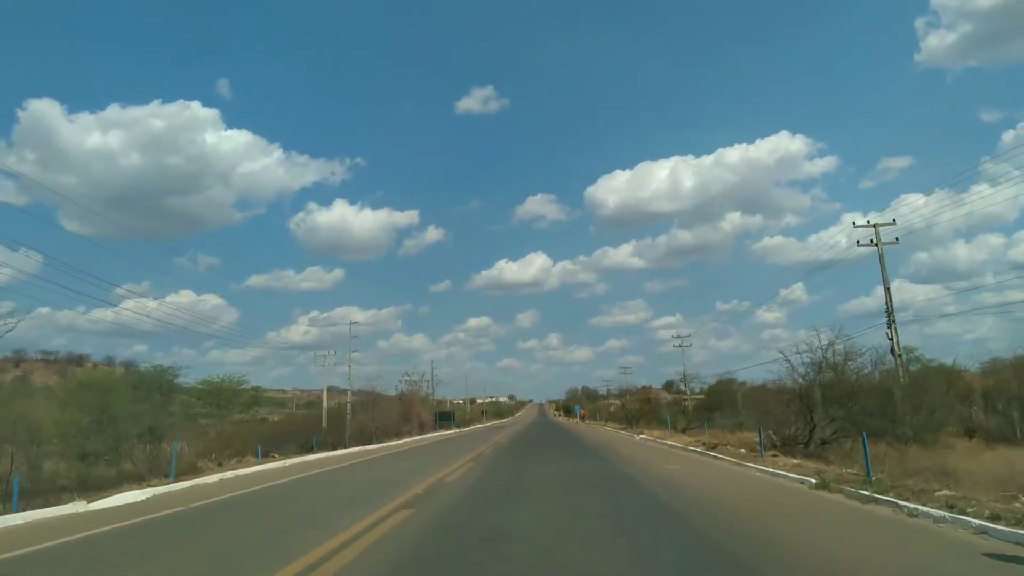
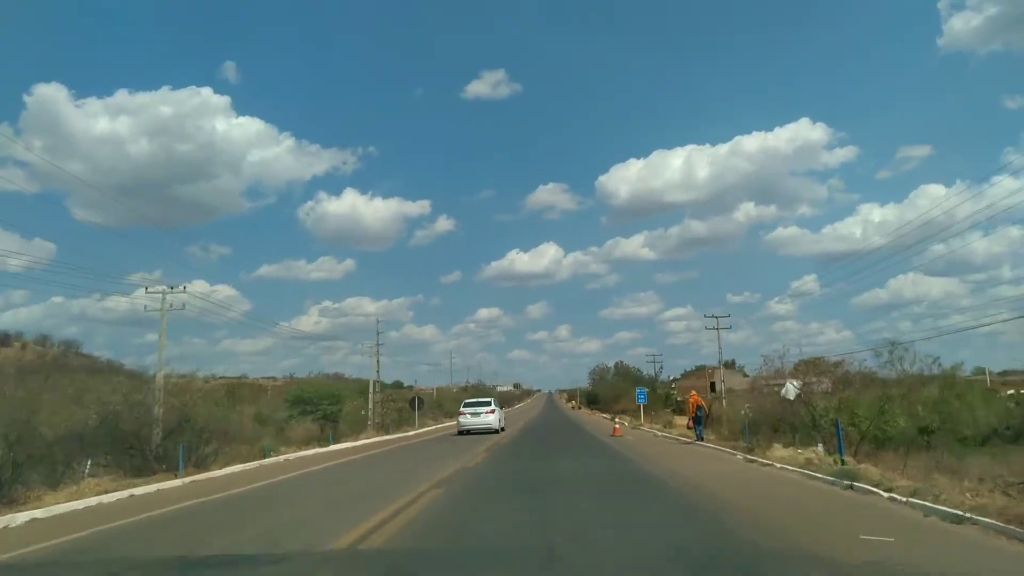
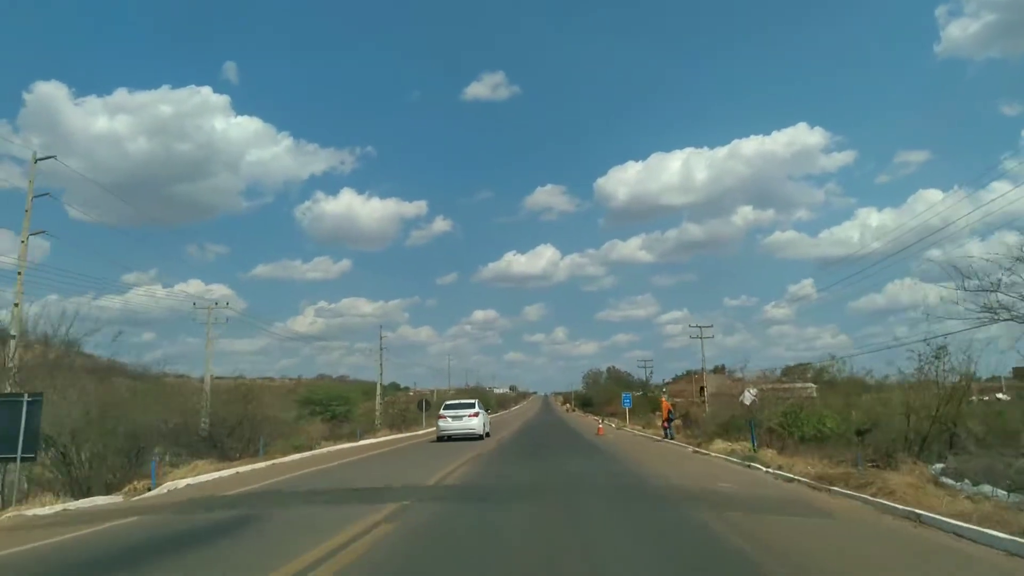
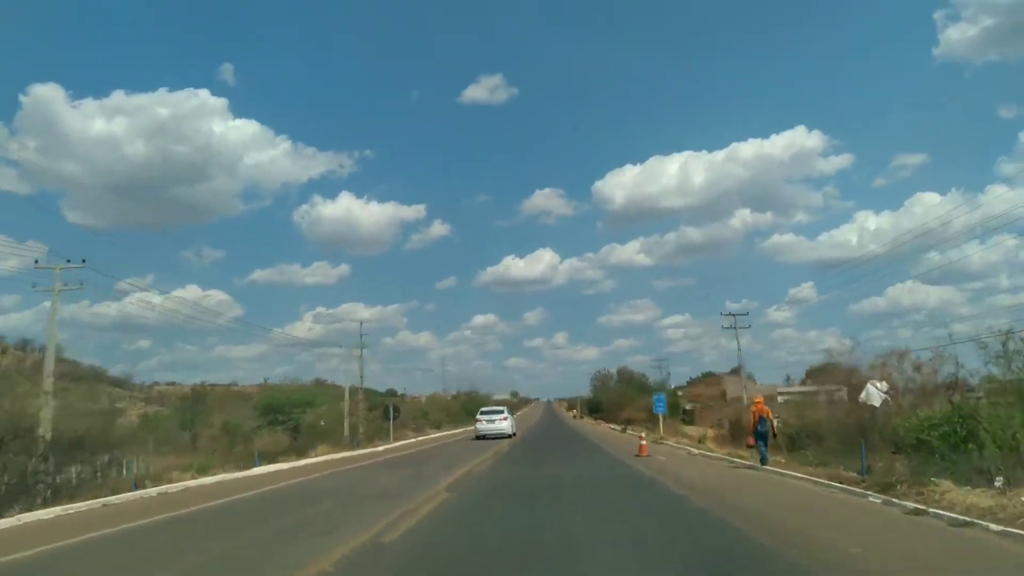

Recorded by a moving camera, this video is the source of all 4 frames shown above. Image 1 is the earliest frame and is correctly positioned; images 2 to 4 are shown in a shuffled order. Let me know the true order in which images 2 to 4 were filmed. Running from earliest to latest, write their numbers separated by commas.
3, 2, 4
